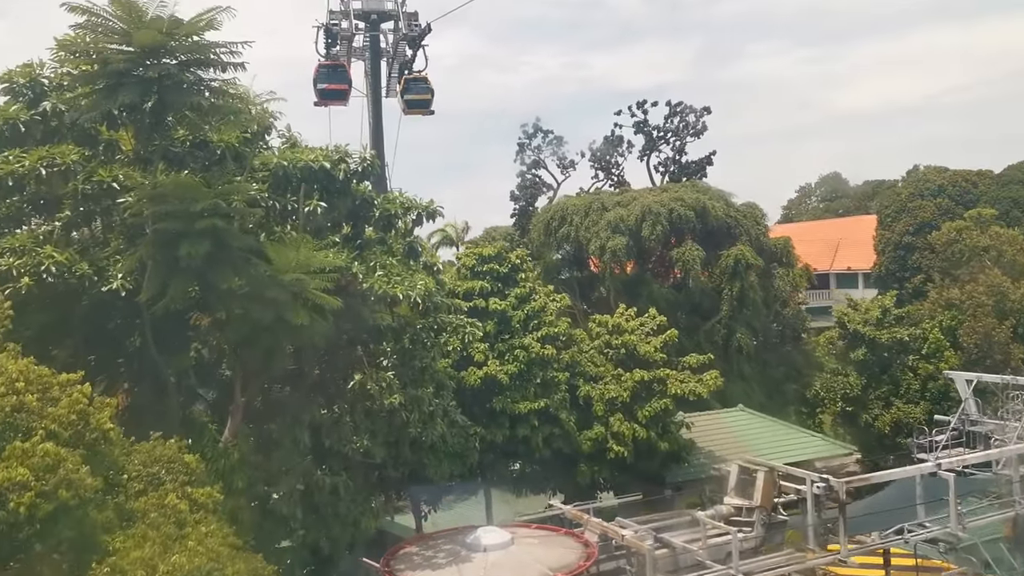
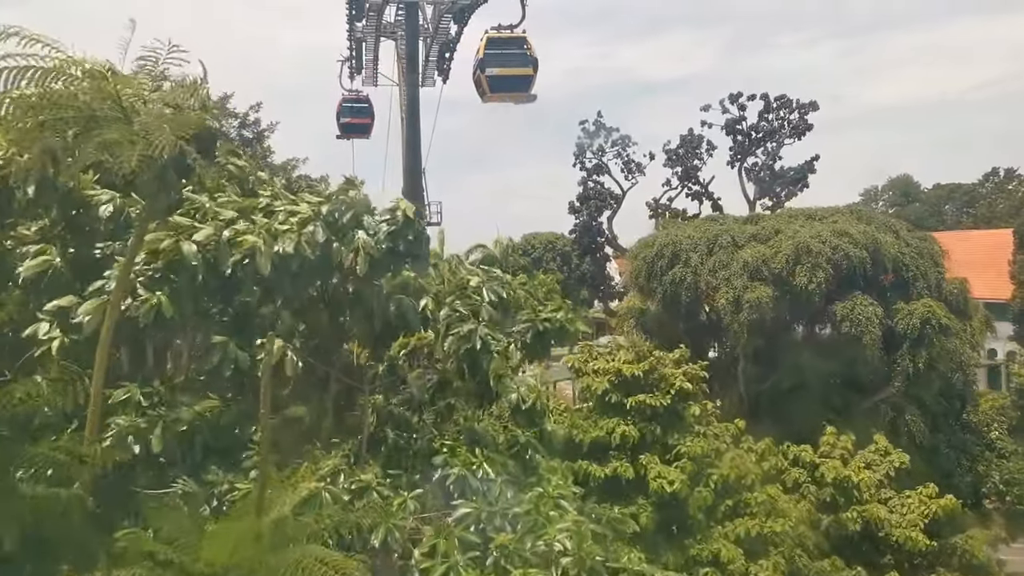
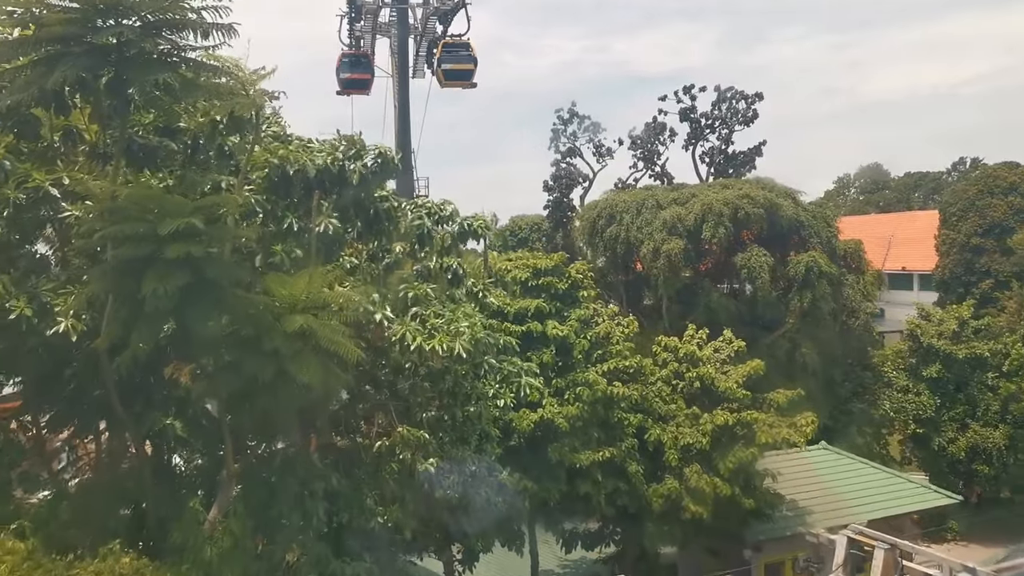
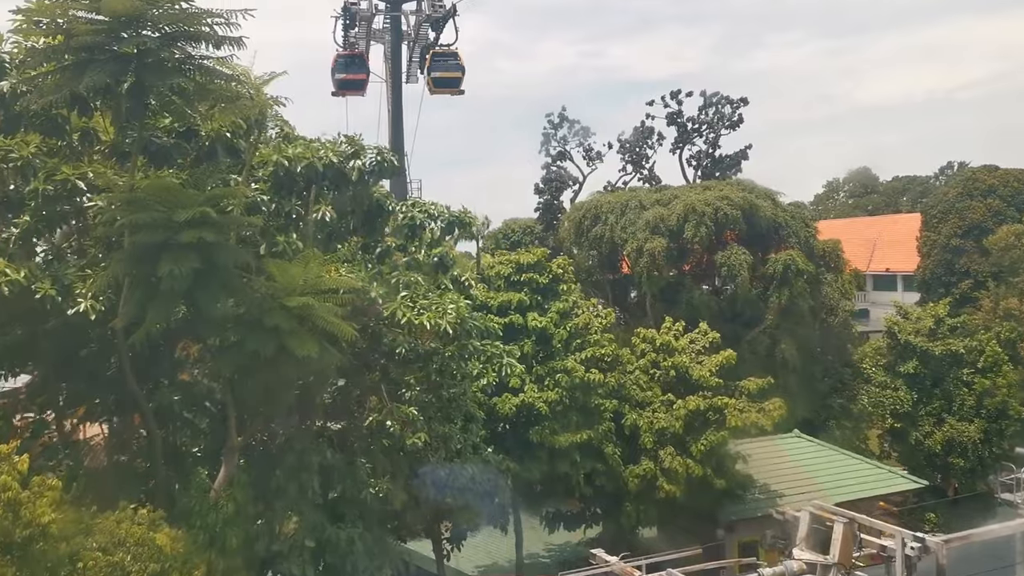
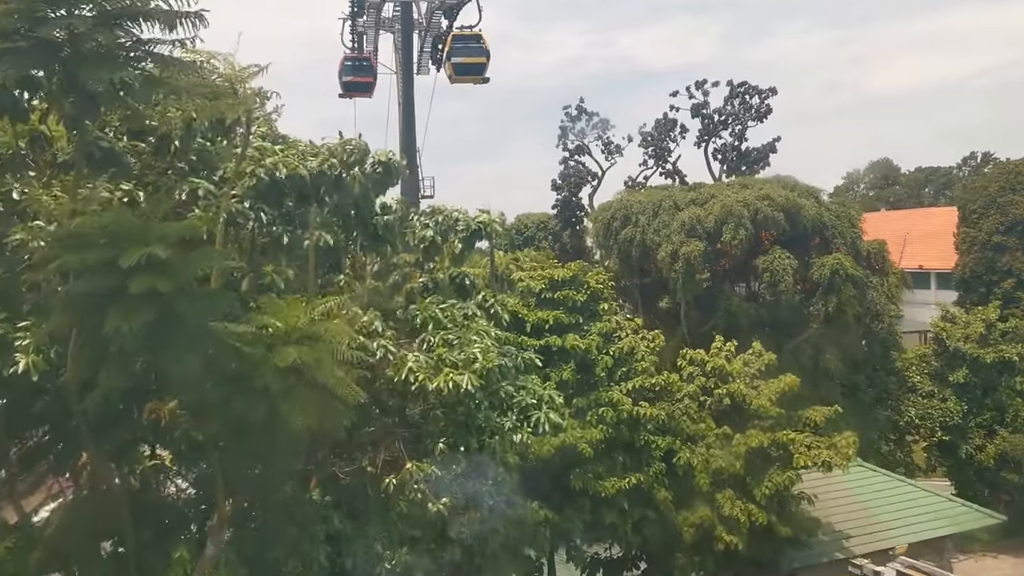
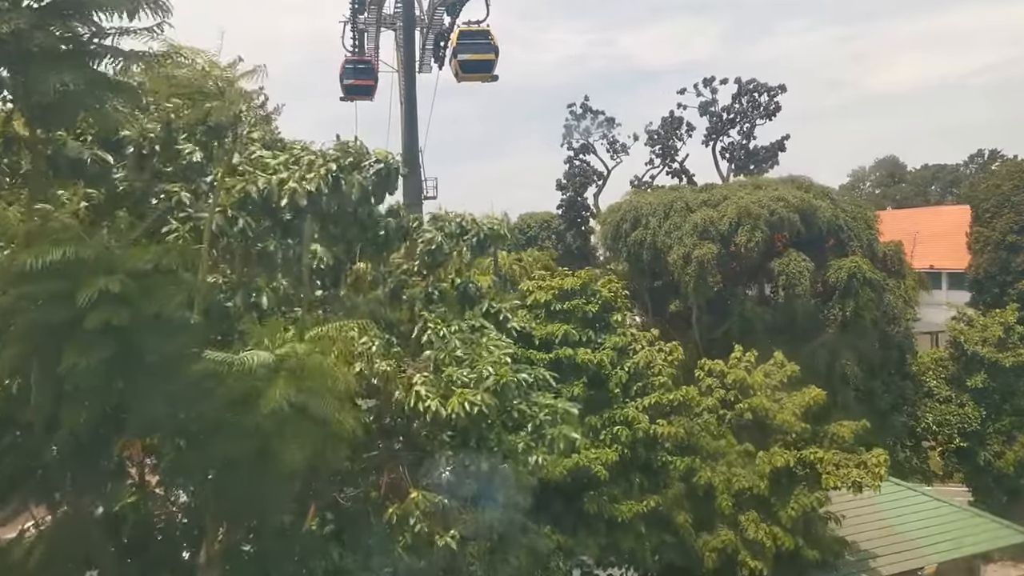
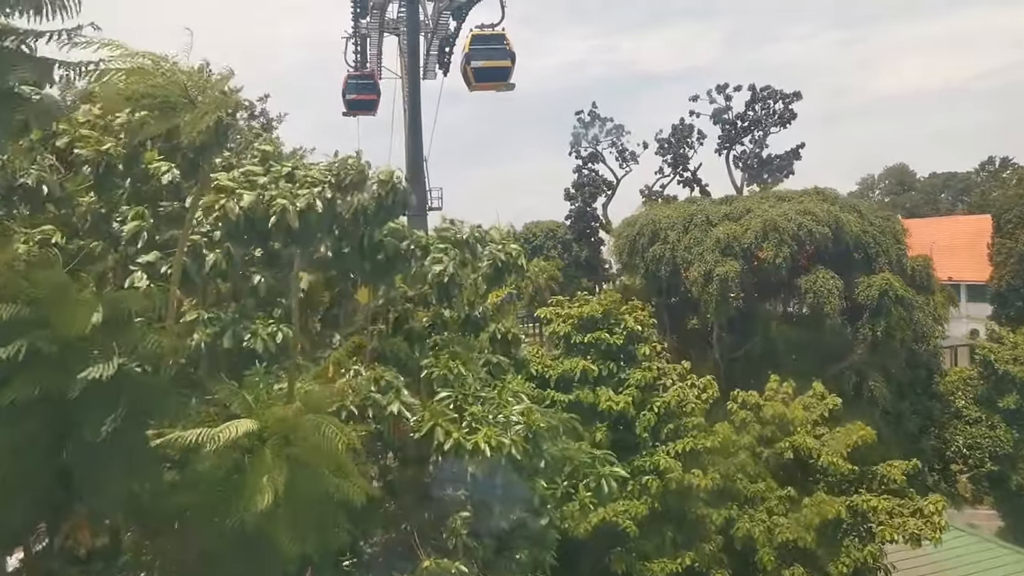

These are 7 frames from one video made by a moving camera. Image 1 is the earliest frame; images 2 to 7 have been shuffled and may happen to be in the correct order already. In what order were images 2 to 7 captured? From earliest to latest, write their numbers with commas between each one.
4, 3, 5, 6, 7, 2
